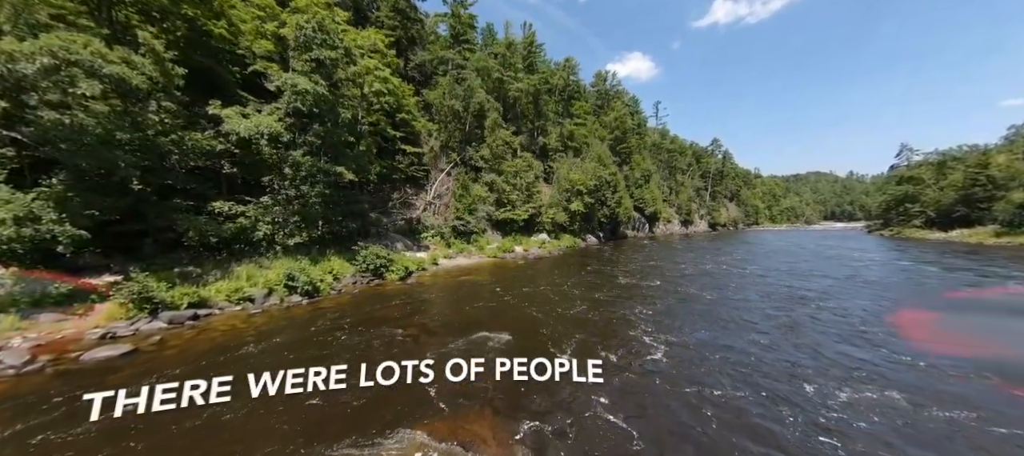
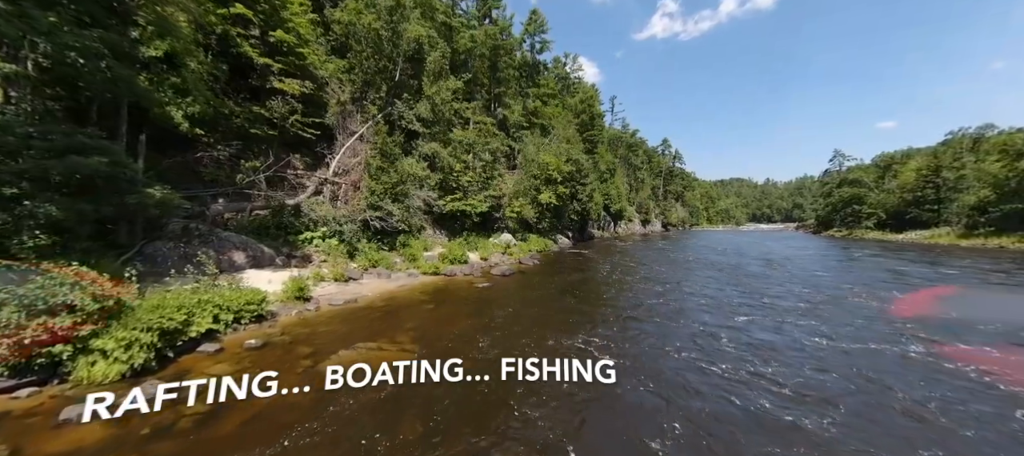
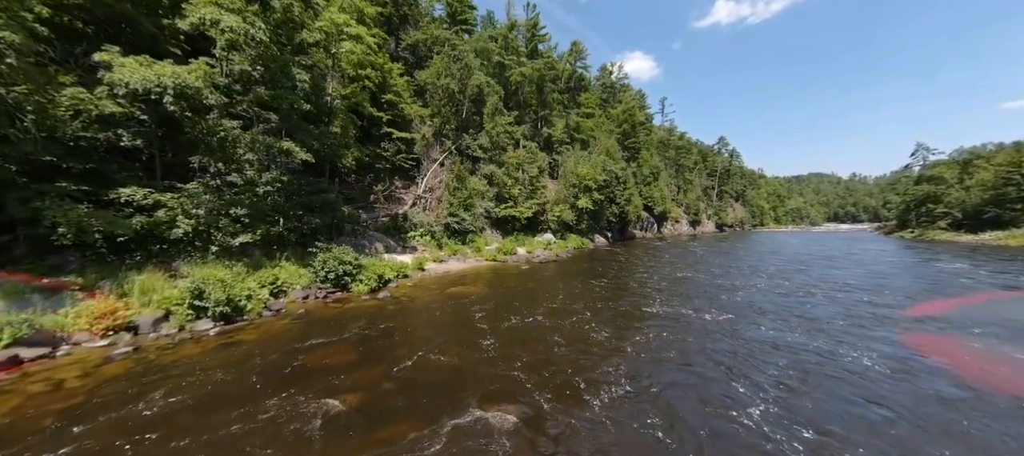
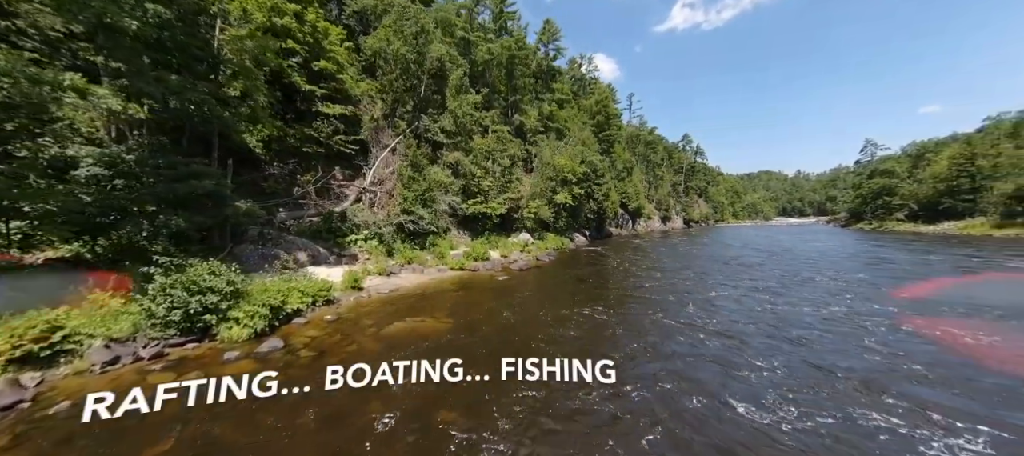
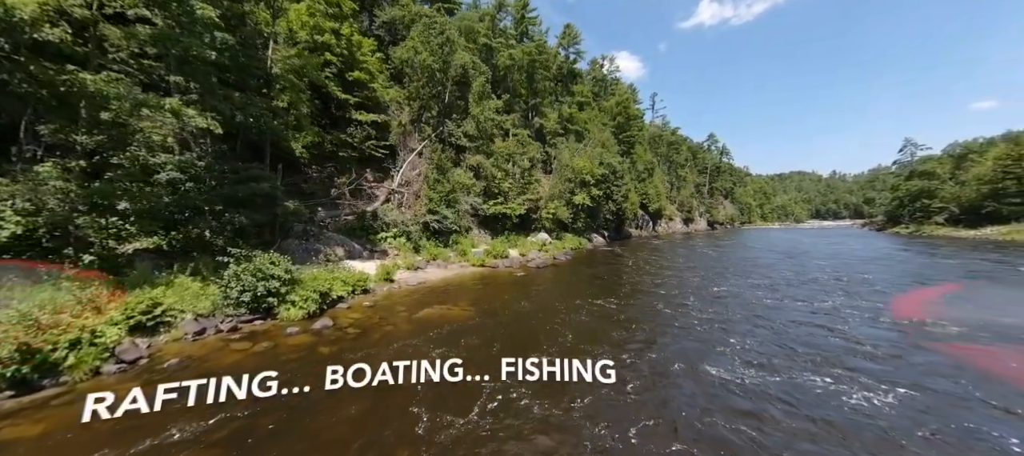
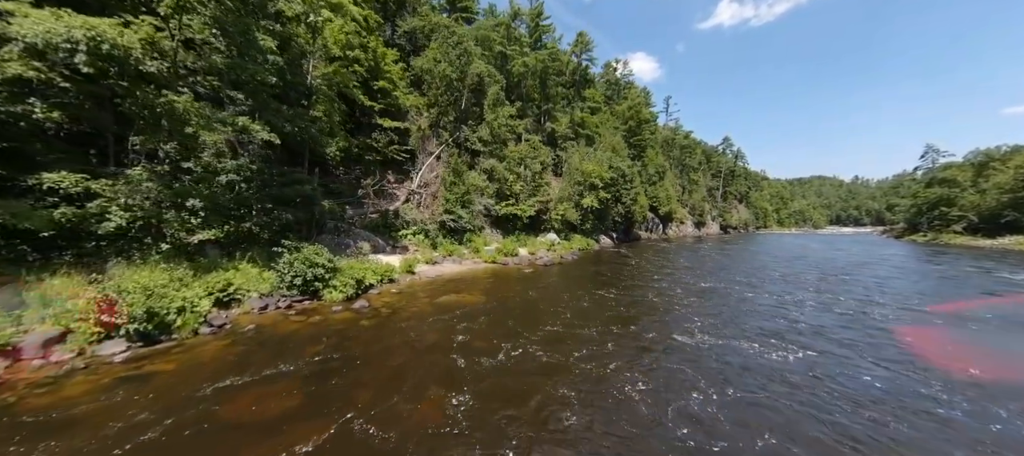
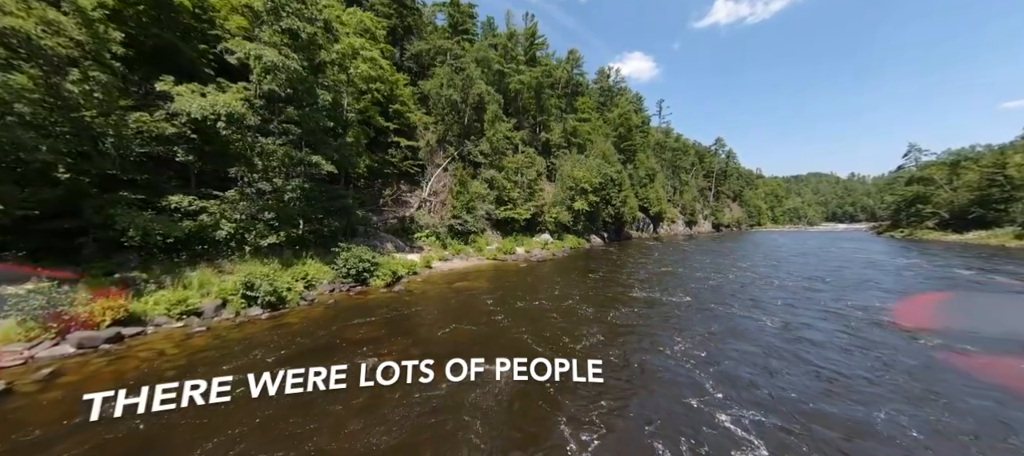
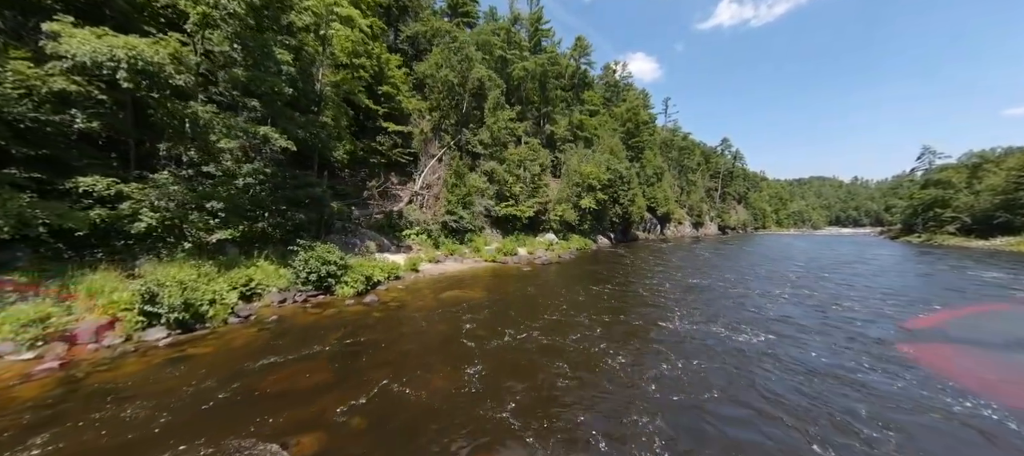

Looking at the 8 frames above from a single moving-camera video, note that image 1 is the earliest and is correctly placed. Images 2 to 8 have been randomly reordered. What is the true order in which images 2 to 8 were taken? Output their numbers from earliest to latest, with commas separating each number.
7, 3, 8, 6, 5, 4, 2
